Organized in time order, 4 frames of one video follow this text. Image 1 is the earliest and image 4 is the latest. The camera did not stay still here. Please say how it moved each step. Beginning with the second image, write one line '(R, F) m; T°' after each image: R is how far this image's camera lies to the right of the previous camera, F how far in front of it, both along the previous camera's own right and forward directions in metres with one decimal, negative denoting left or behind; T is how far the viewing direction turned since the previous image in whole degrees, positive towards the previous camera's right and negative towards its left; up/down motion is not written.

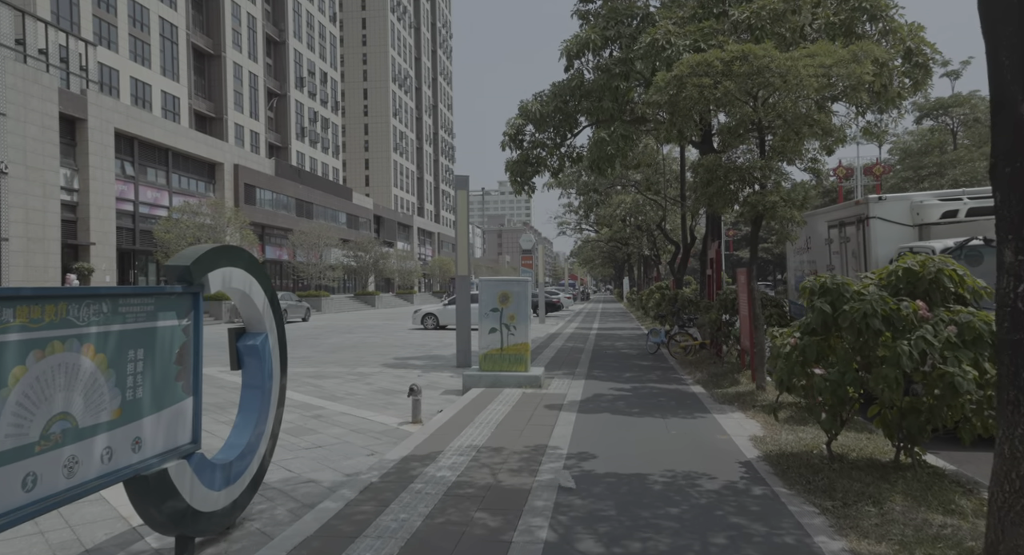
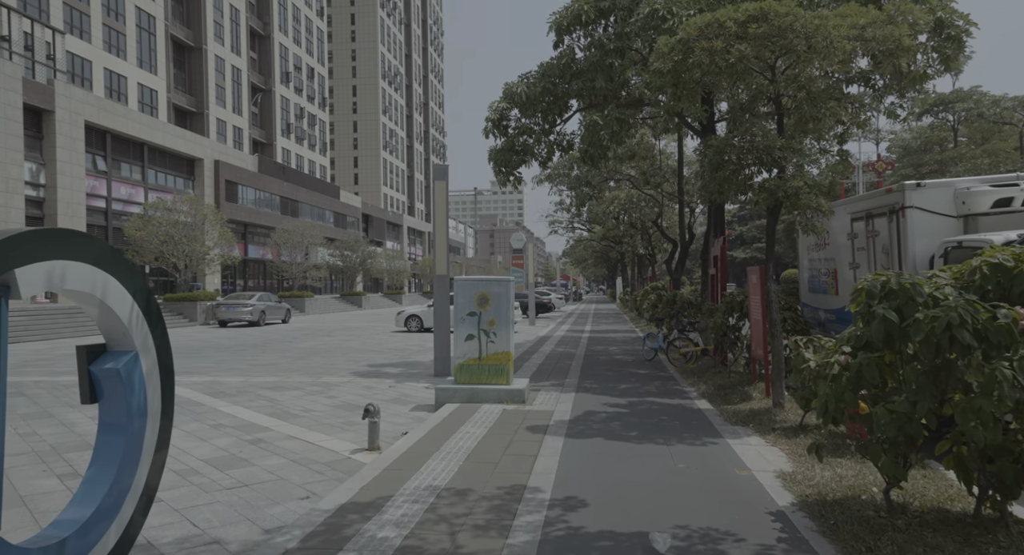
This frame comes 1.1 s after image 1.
(+0.2, +1.2) m; +1°
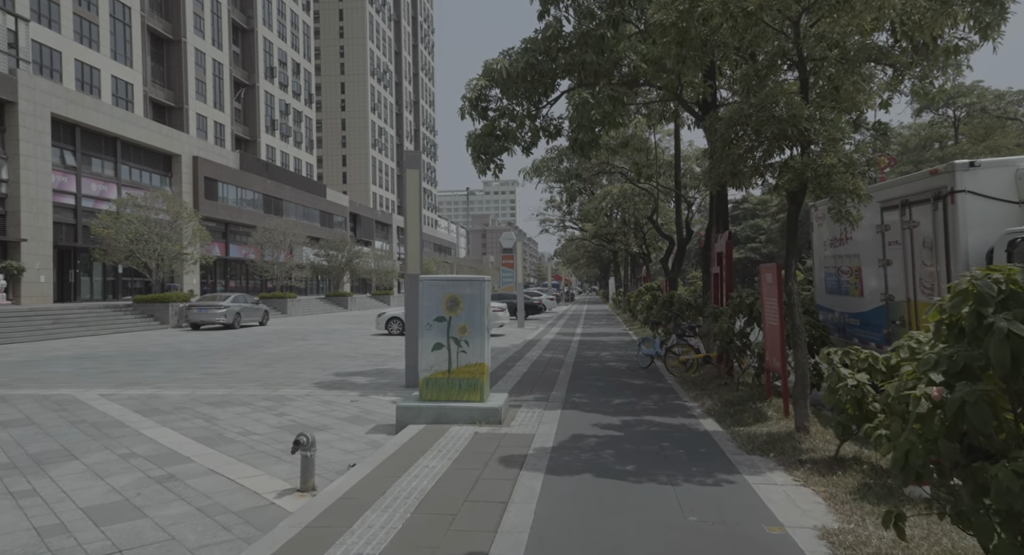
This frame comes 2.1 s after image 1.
(+0.2, +1.3) m; +1°
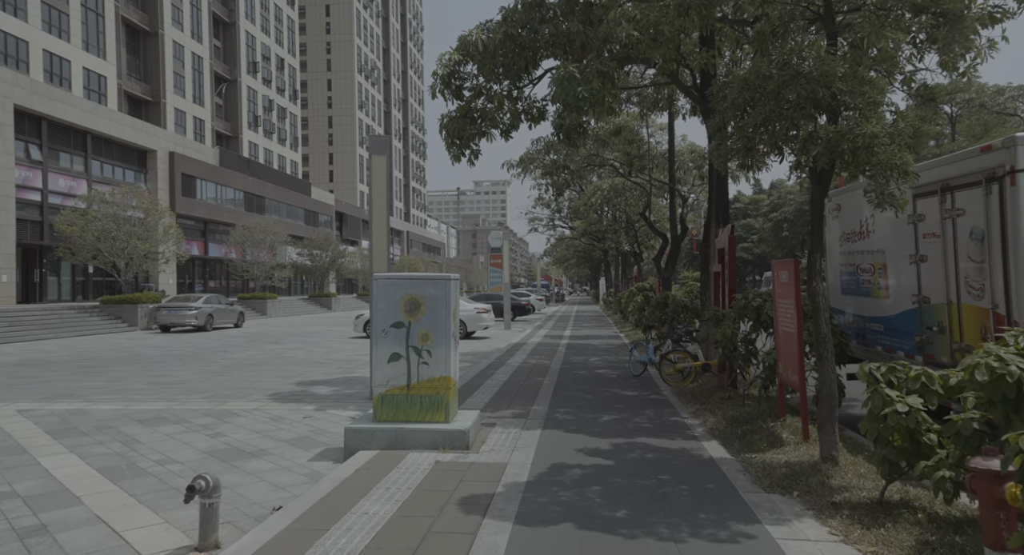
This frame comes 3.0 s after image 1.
(+0.2, +1.1) m; +1°
